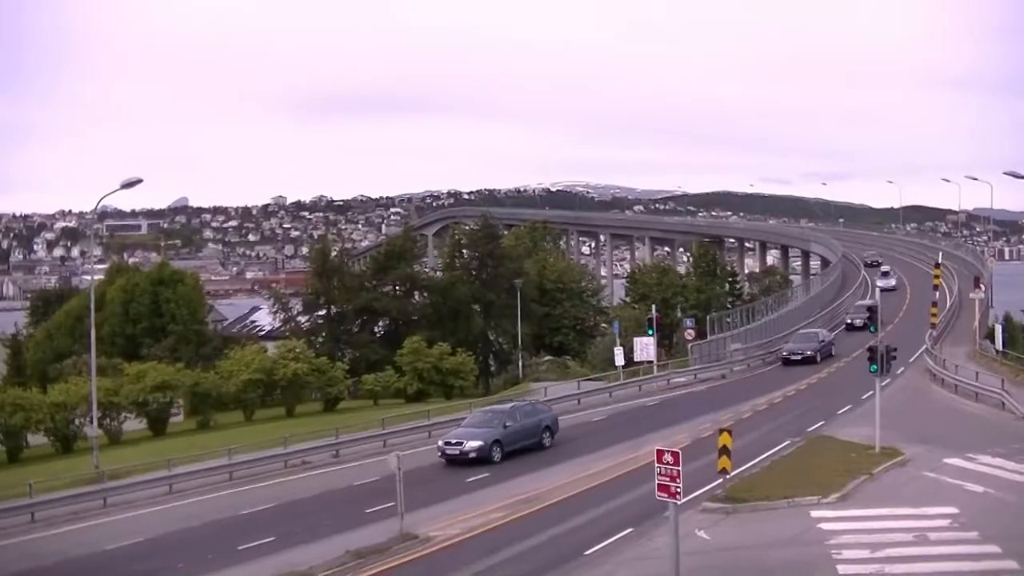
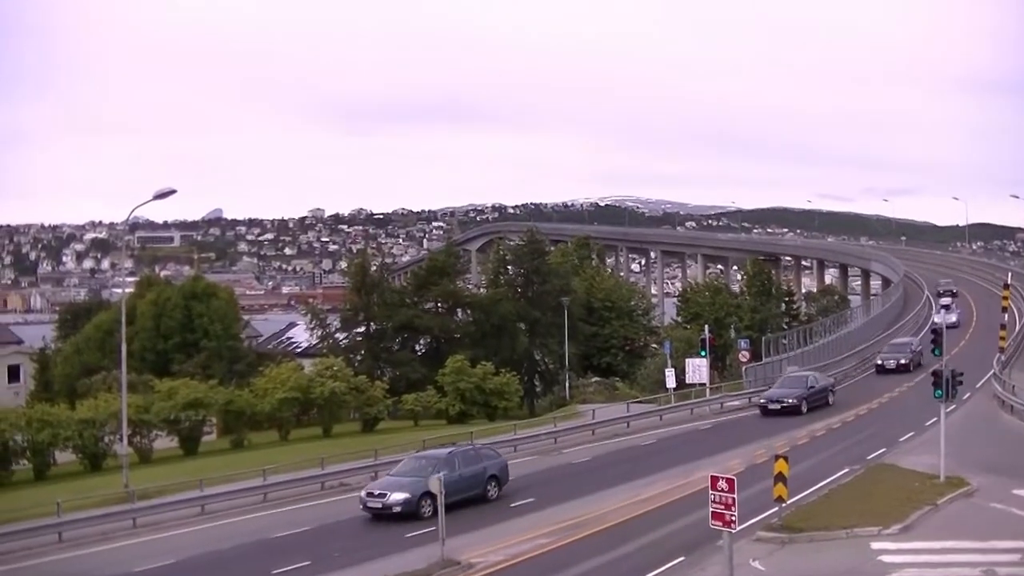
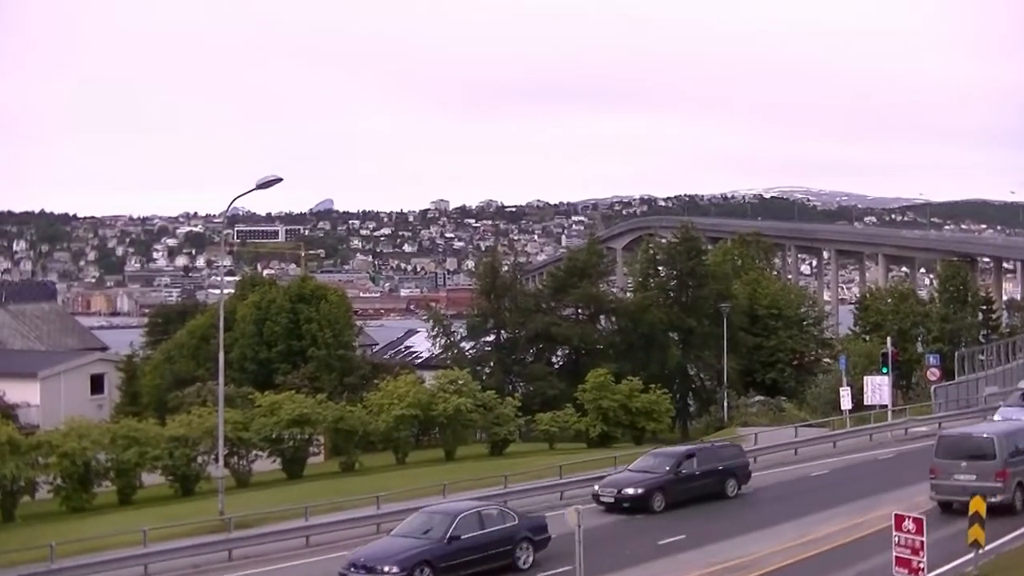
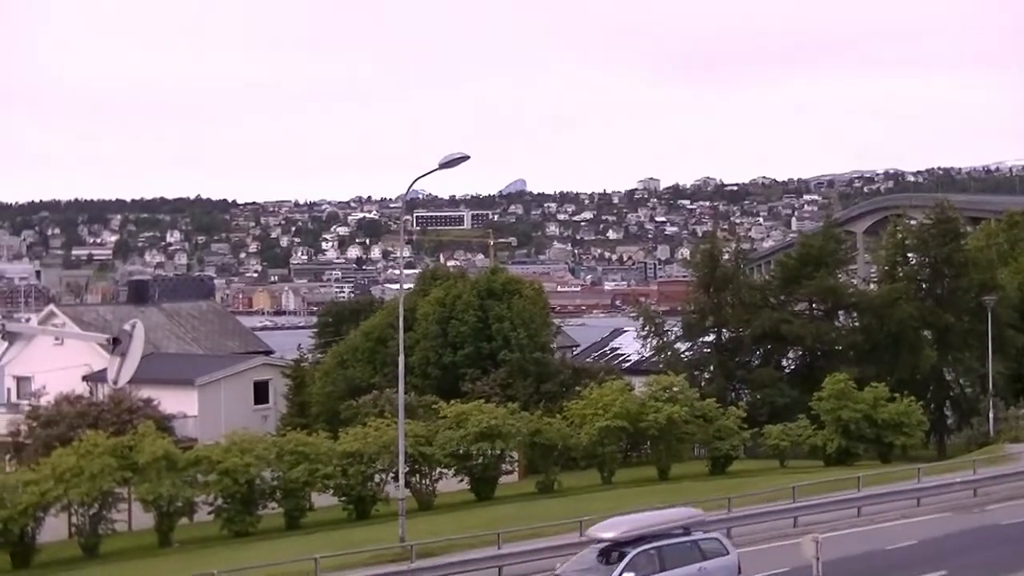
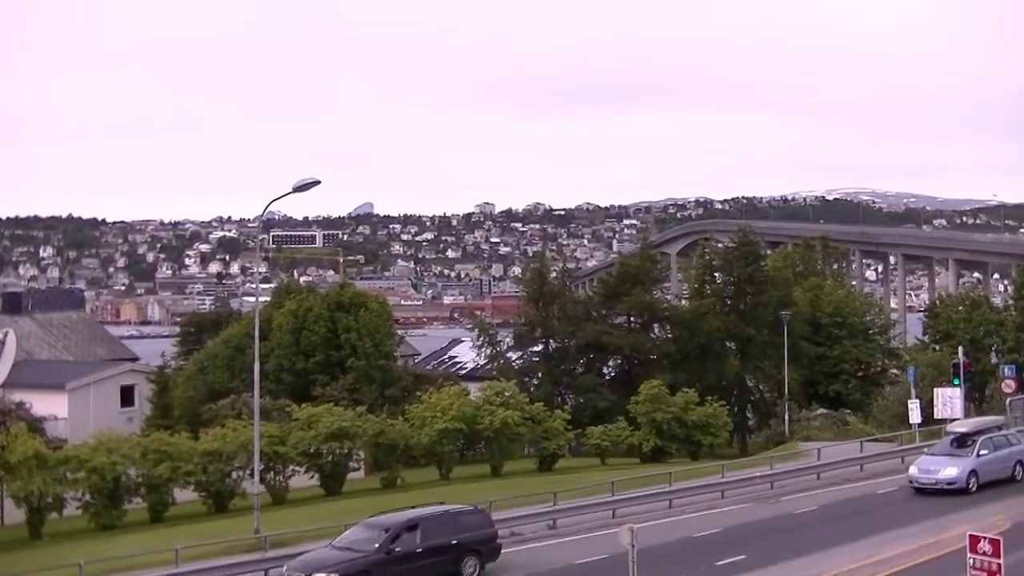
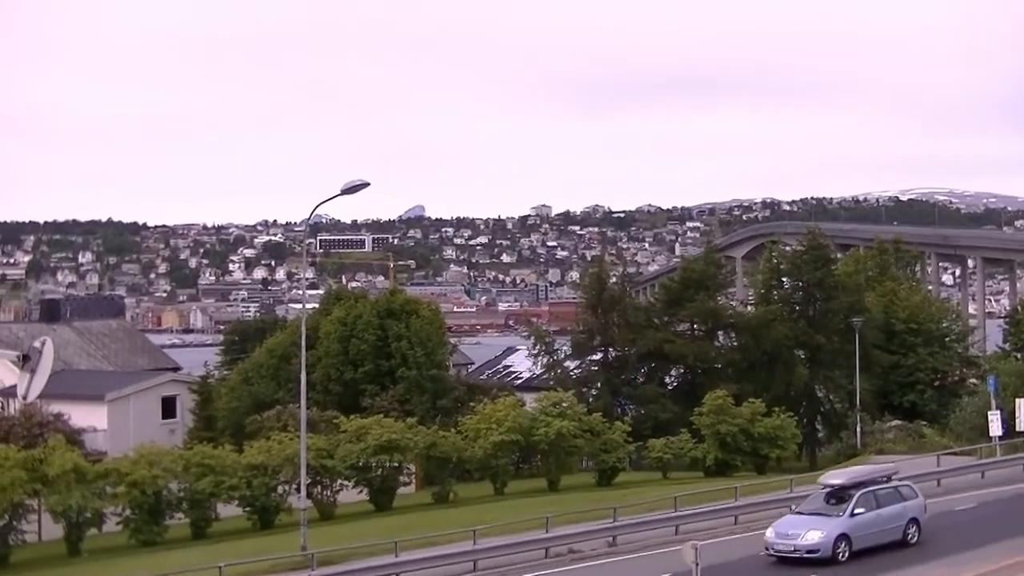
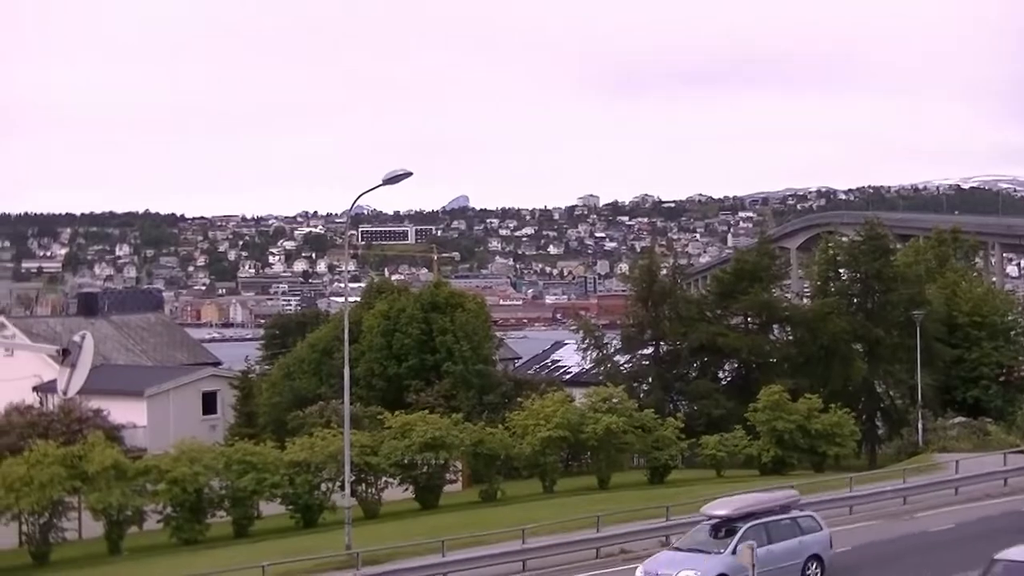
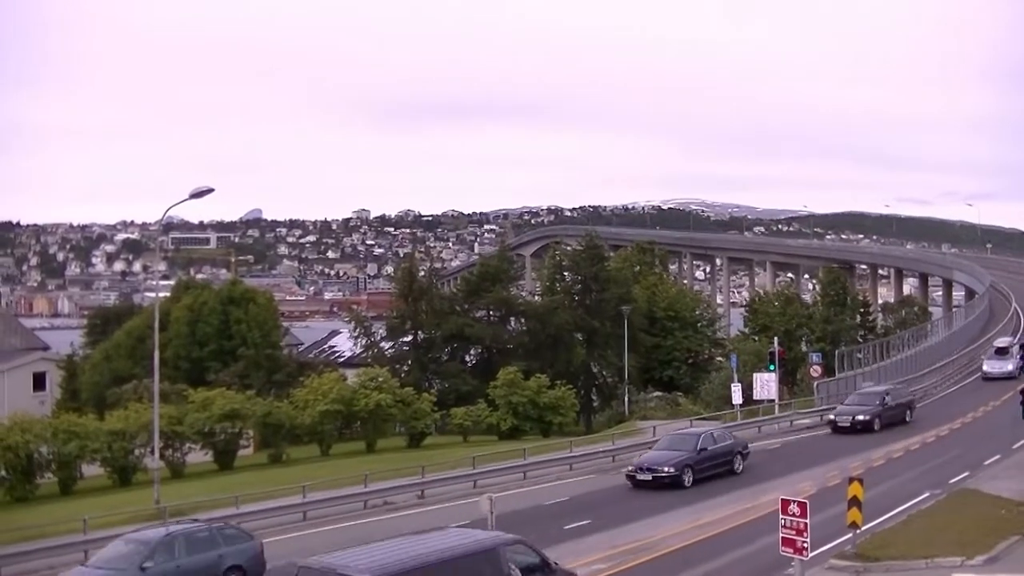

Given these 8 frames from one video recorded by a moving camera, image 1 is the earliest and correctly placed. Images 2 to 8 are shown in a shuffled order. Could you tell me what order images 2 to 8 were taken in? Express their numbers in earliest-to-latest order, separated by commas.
2, 8, 3, 5, 6, 7, 4
